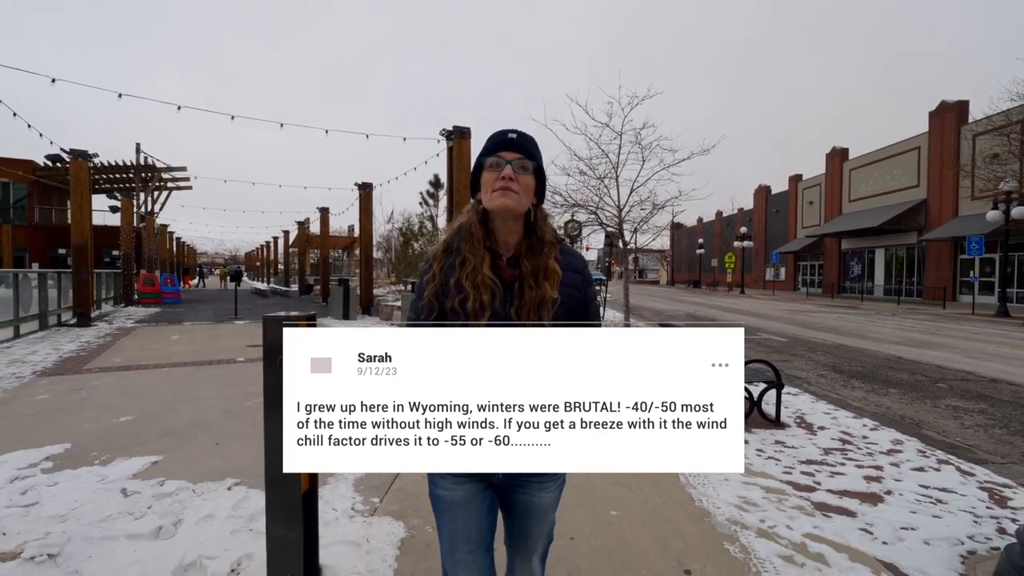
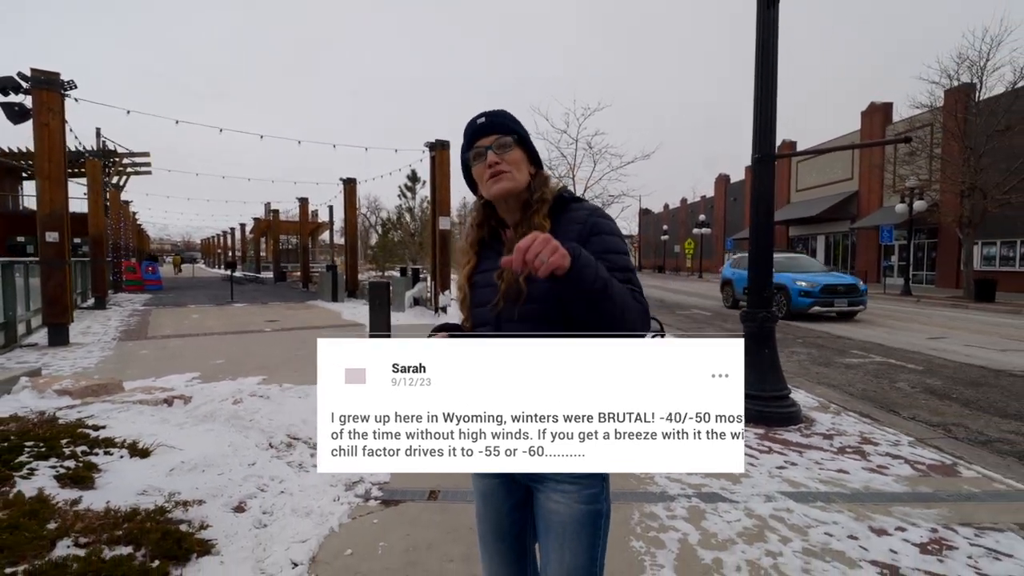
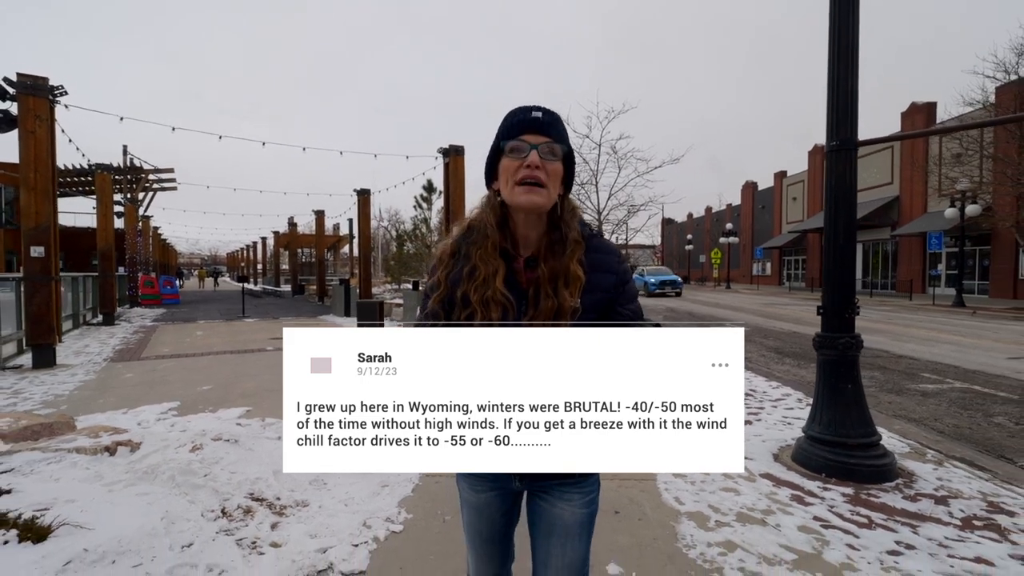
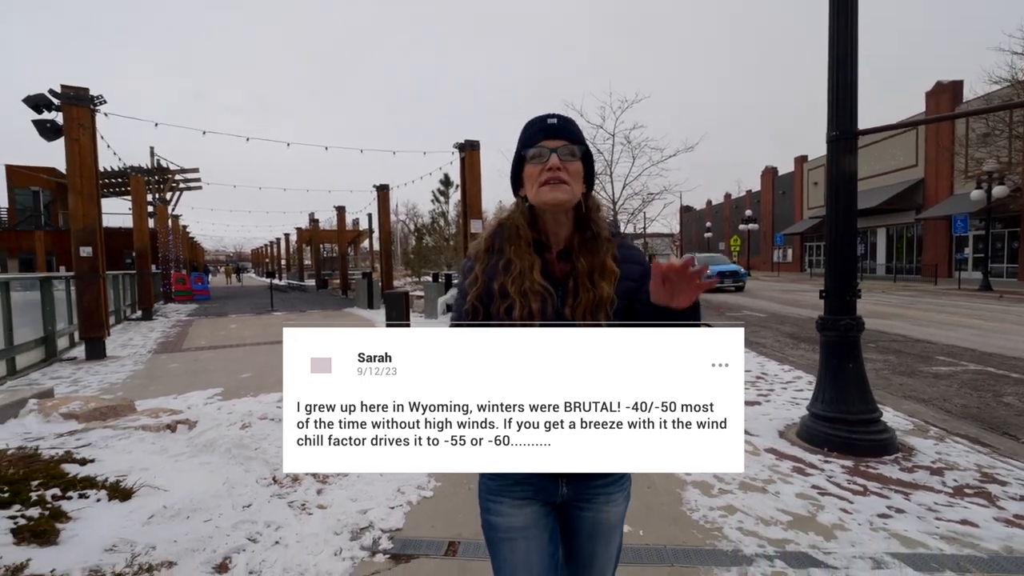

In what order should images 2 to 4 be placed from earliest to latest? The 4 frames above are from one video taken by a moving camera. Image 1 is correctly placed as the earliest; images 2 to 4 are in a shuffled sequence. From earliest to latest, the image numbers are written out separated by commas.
3, 4, 2
